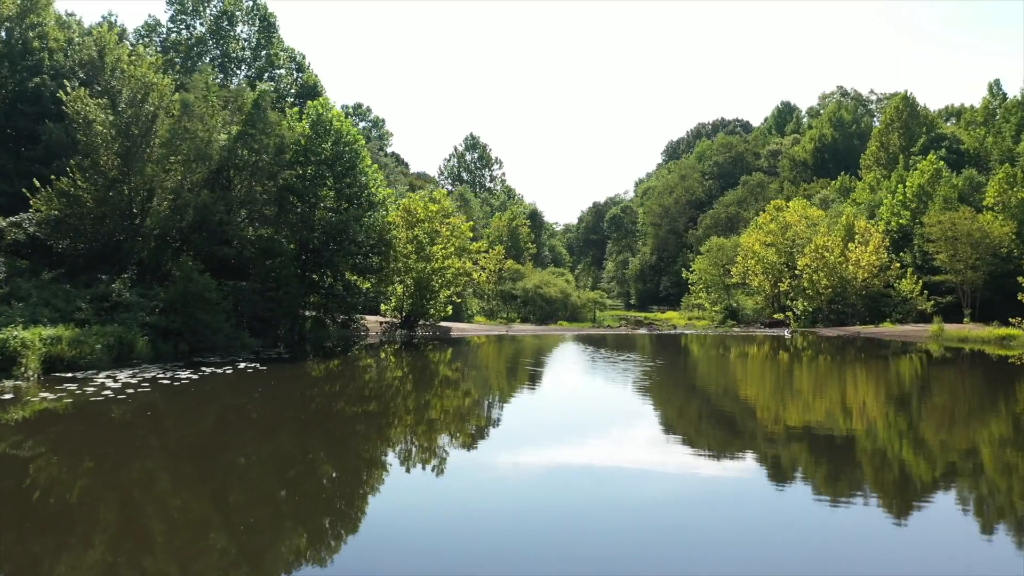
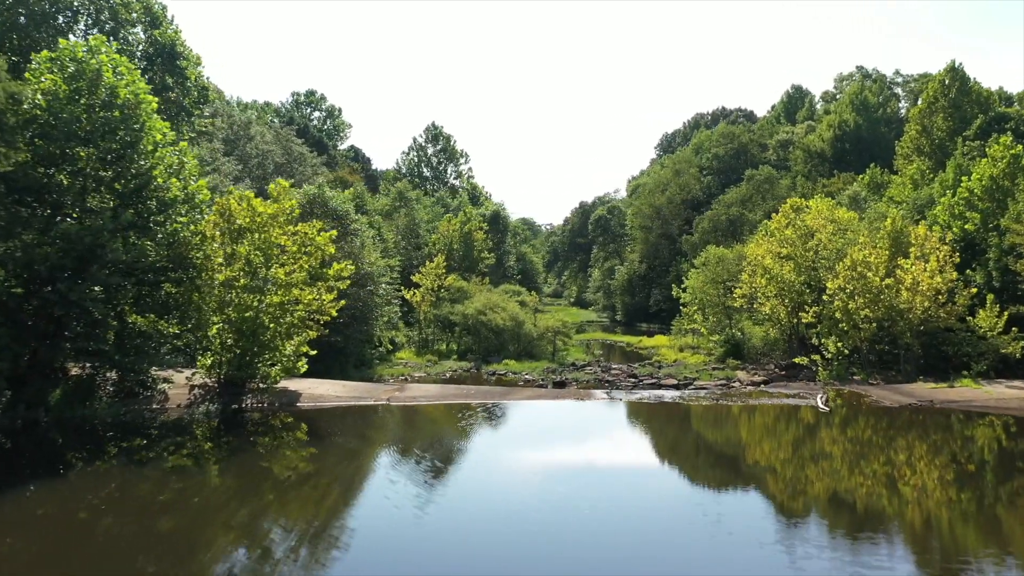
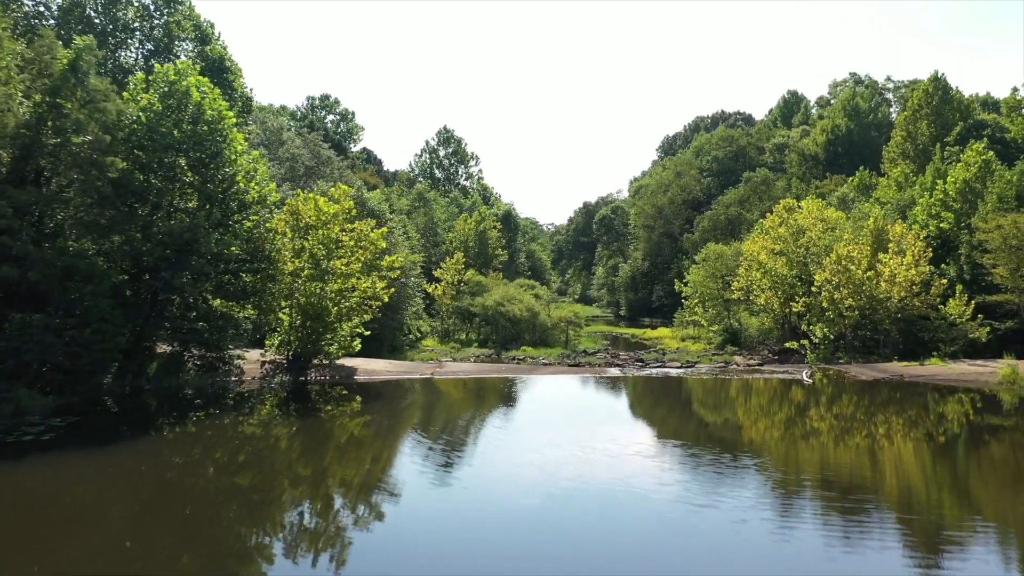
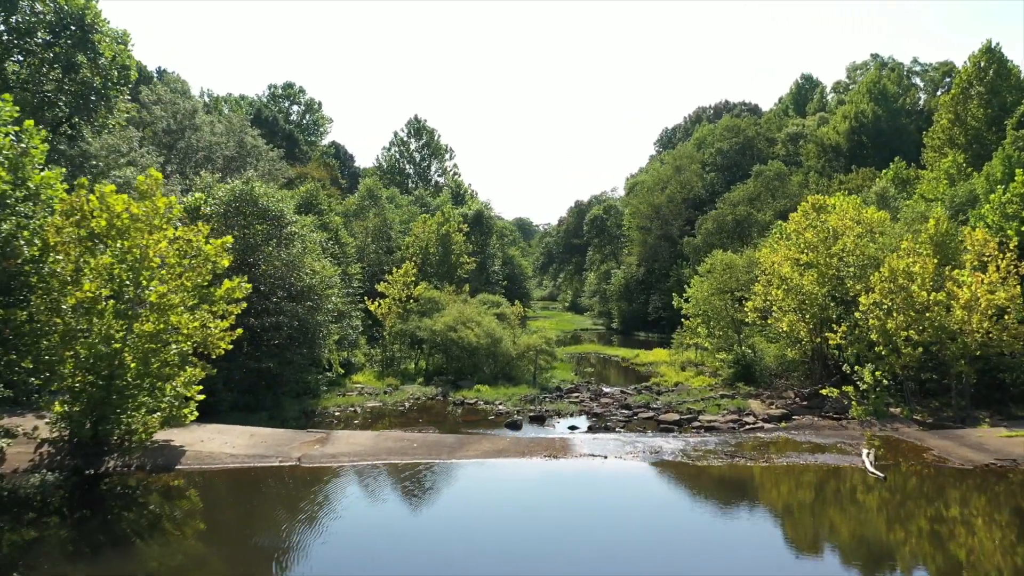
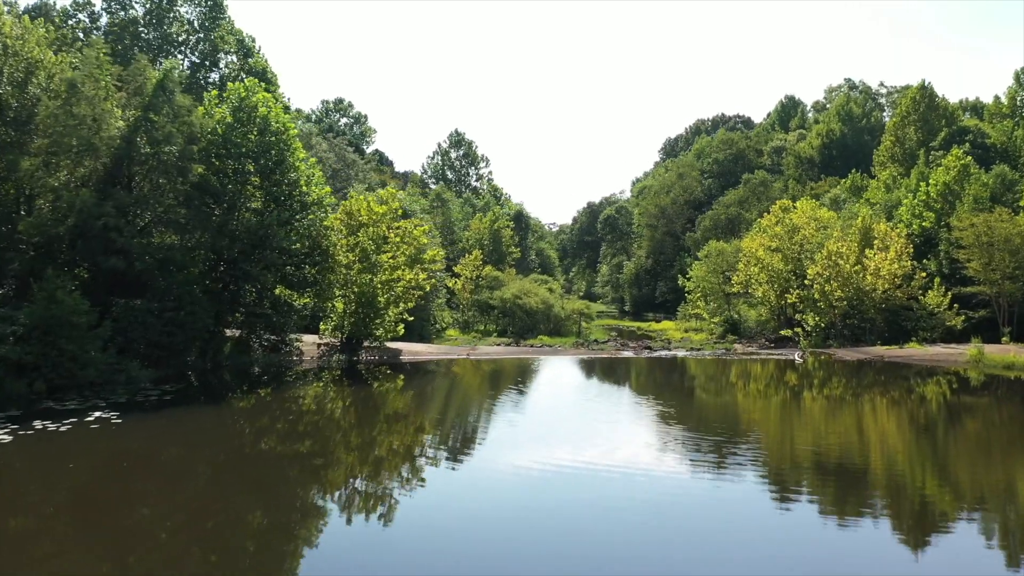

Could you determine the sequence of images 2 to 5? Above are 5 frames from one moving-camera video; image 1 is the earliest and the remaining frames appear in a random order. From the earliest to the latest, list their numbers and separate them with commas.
5, 3, 2, 4
